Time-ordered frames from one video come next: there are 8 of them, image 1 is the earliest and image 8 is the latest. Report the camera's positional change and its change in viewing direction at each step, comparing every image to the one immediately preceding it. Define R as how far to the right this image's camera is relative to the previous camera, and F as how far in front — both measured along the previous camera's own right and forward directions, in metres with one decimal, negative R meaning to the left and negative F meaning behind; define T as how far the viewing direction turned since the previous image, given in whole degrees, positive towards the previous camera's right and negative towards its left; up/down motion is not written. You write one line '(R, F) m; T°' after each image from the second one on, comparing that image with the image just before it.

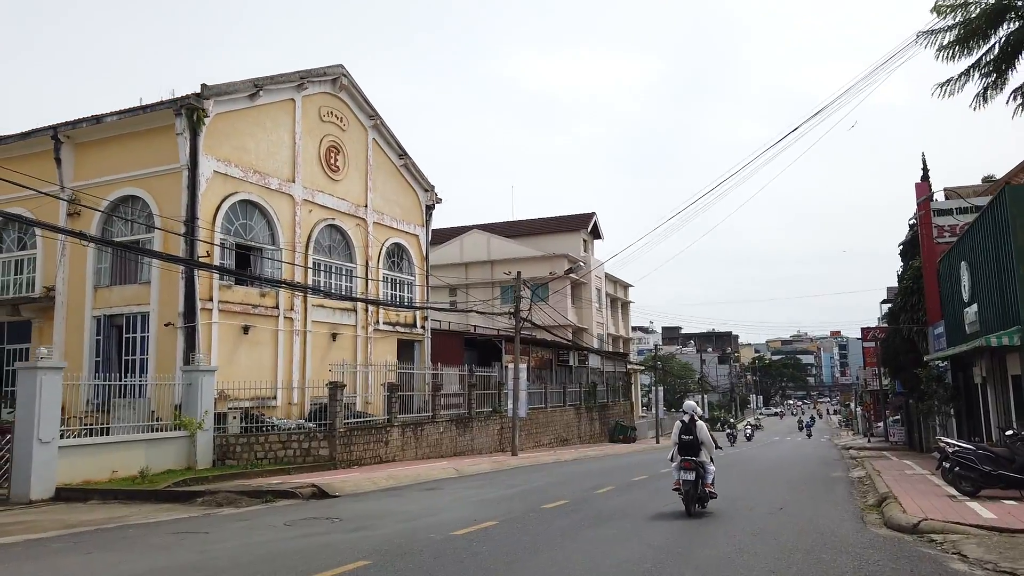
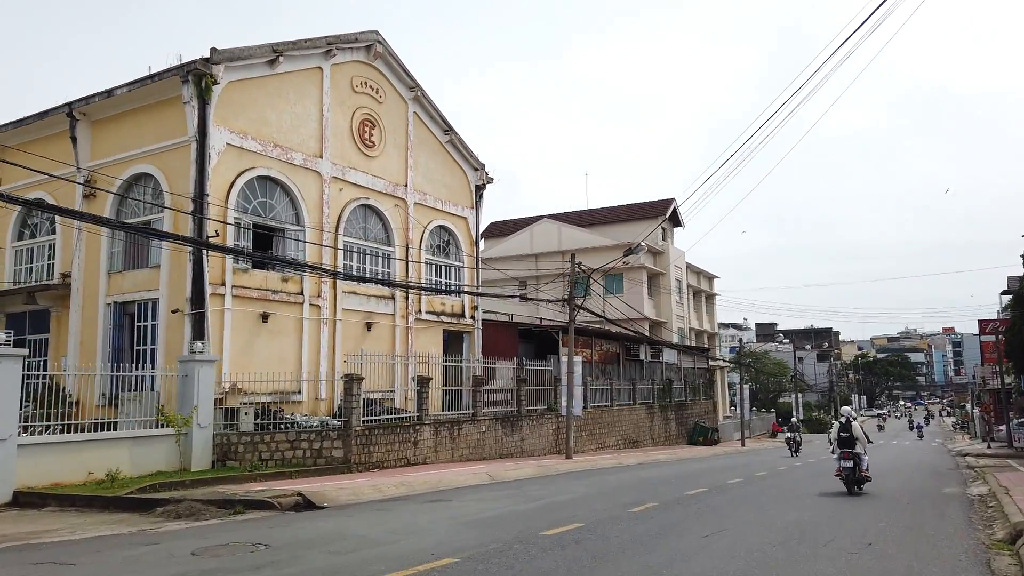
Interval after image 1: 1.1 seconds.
(+1.1, +2.5) m; -7°
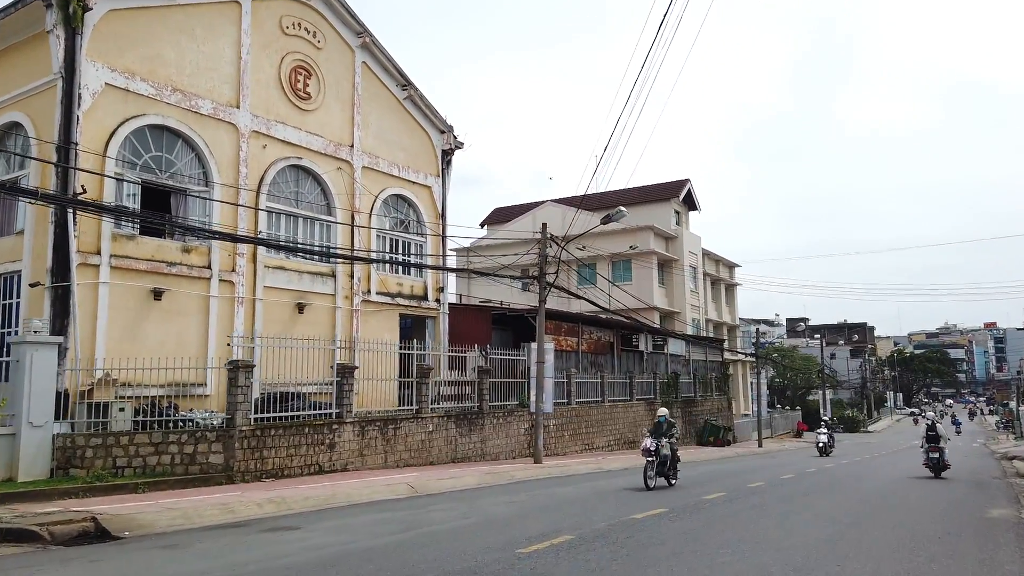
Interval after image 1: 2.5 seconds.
(+1.8, +3.3) m; -2°
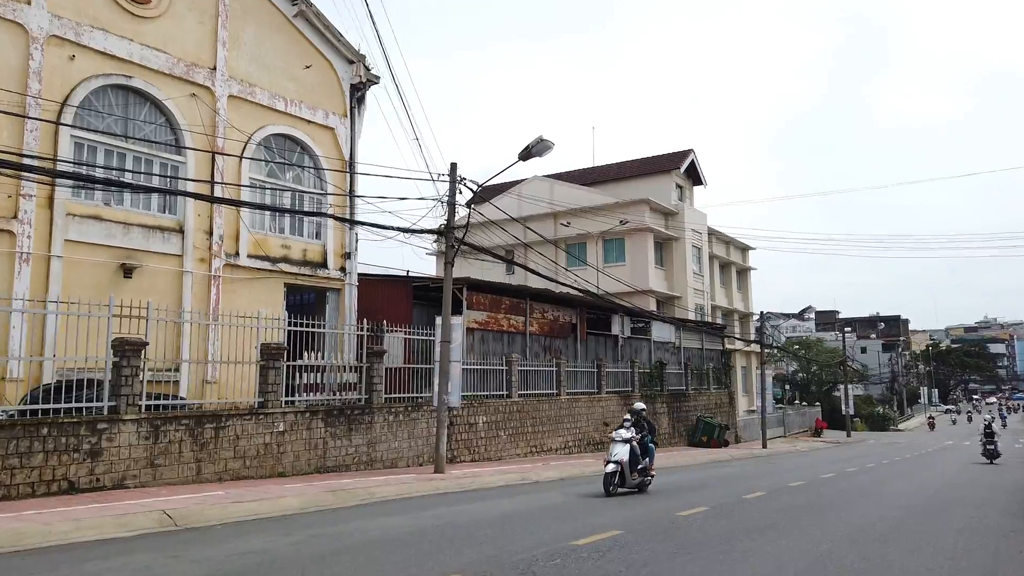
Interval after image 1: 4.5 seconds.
(+2.6, +4.5) m; -2°
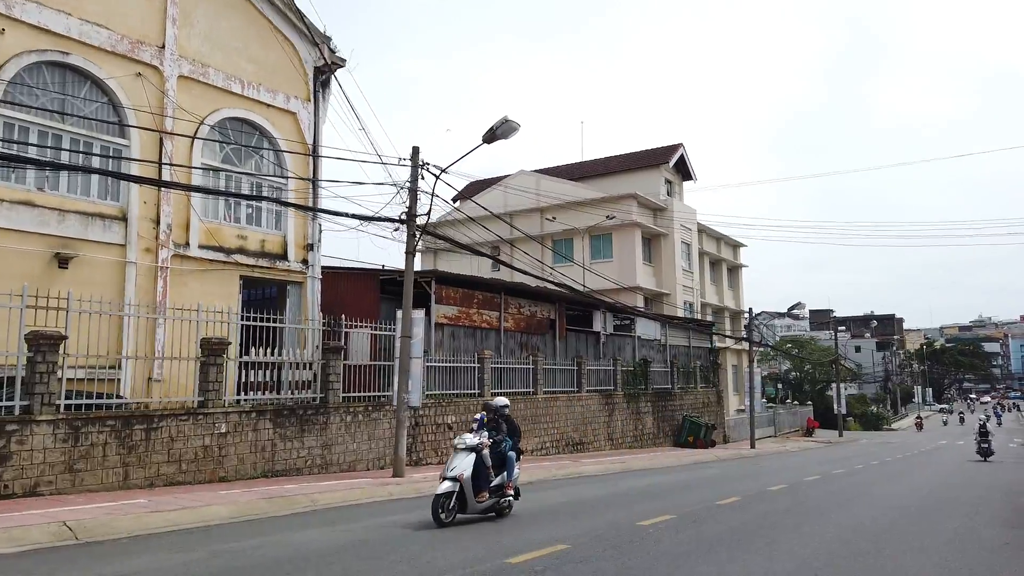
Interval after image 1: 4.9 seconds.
(+0.6, +0.9) m; 0°
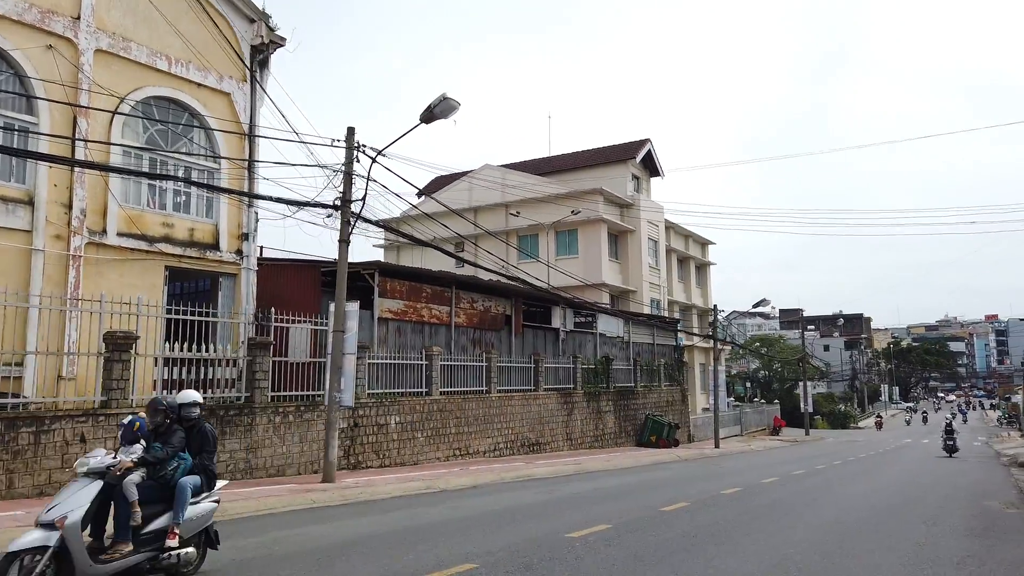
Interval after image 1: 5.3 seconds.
(+0.6, +0.9) m; +2°
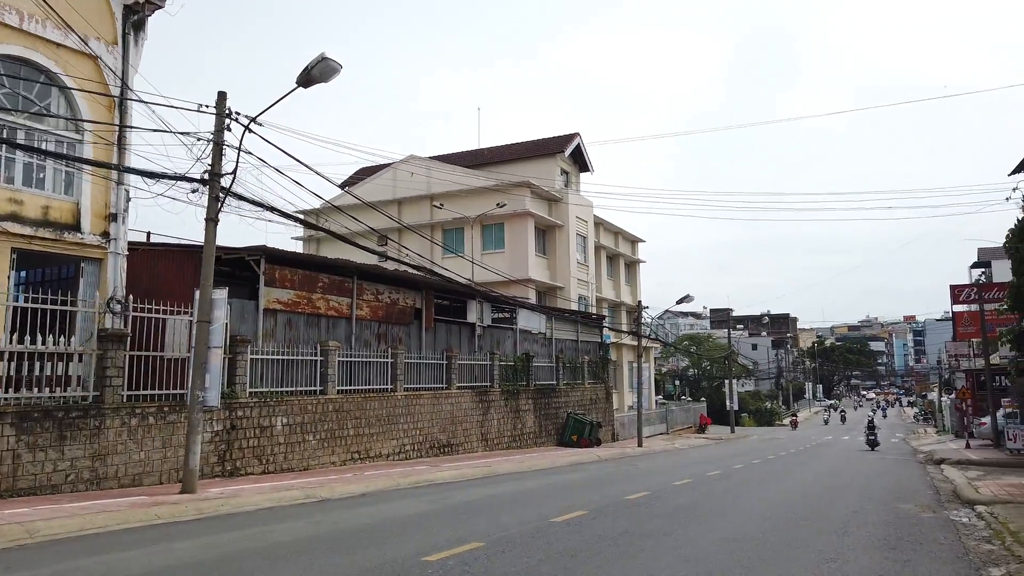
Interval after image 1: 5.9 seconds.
(+0.7, +1.1) m; +5°
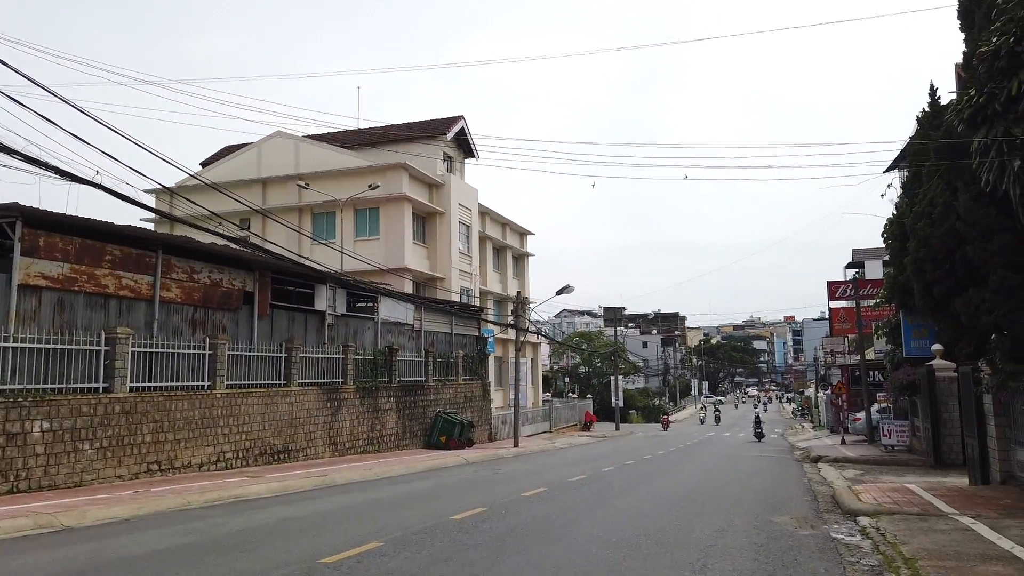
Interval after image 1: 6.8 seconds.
(+1.1, +2.1) m; +8°
